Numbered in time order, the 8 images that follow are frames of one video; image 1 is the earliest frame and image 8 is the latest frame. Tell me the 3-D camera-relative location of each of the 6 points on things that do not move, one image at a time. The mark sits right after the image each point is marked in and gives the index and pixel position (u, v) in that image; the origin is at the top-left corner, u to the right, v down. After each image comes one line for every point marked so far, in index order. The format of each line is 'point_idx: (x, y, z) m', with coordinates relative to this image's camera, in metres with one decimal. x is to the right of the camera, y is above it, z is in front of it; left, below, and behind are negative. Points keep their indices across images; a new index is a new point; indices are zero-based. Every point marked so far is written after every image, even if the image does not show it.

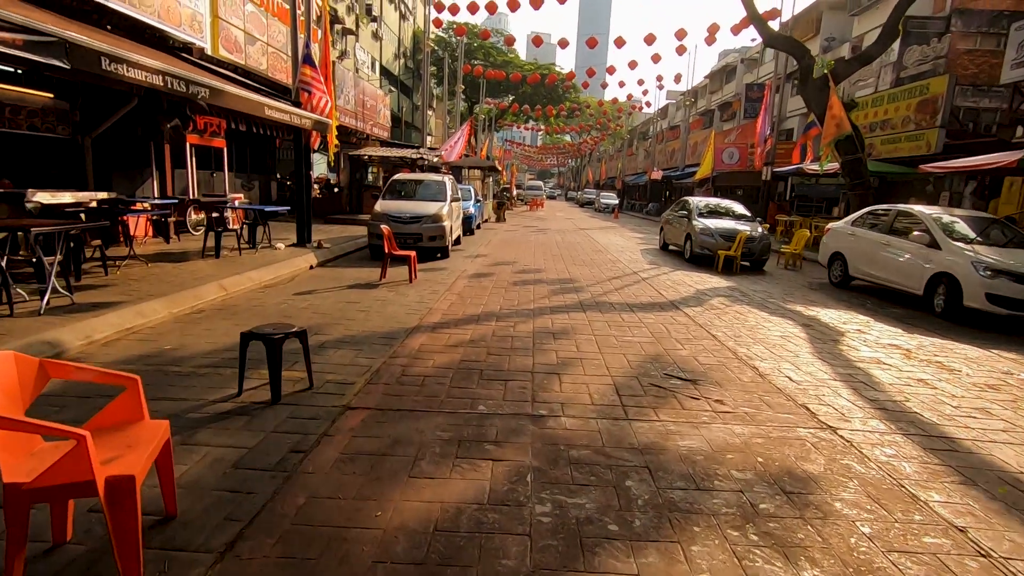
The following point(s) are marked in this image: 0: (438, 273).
0: (-1.5, +0.3, +11.0) m
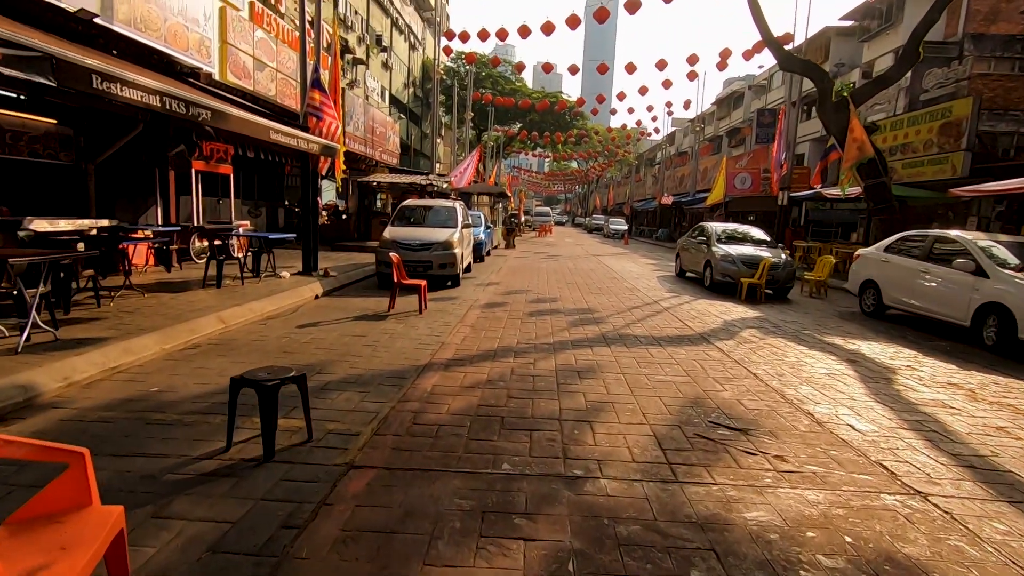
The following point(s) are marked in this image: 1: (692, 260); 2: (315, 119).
0: (-1.2, -0.3, +10.5) m
1: (+5.3, +0.8, +16.0) m
2: (-4.2, +3.6, +11.6) m
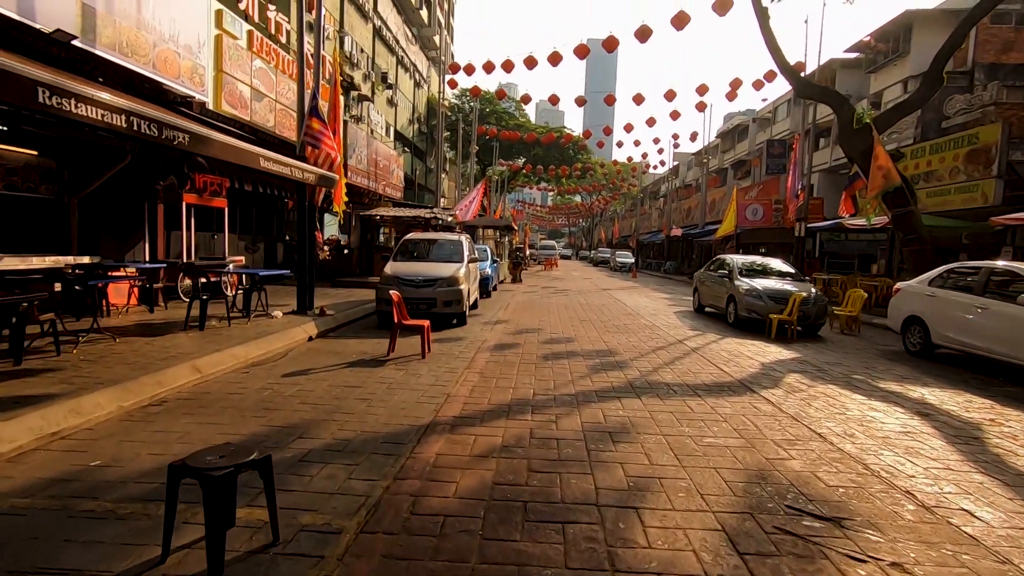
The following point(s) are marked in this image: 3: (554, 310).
0: (-1.0, -1.0, +9.6) m
1: (+5.6, -0.2, +15.0) m
2: (-4.1, +2.8, +11.0) m
3: (+1.2, -0.6, +15.2) m
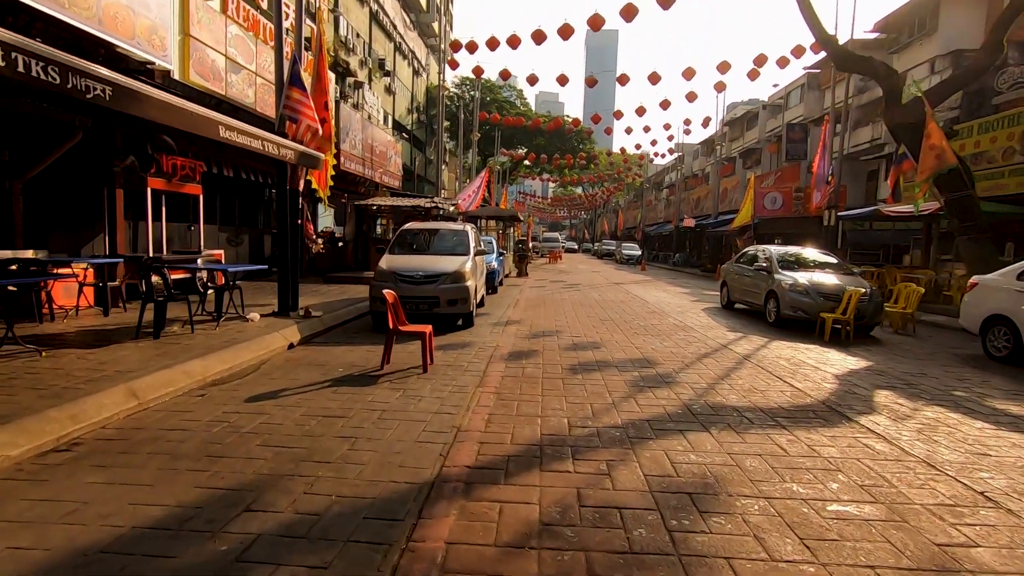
0: (-0.8, -1.0, +8.1) m
1: (+5.8, 0.0, +13.5) m
2: (-3.8, +2.9, +9.4) m
3: (+1.4, -0.5, +13.7) m
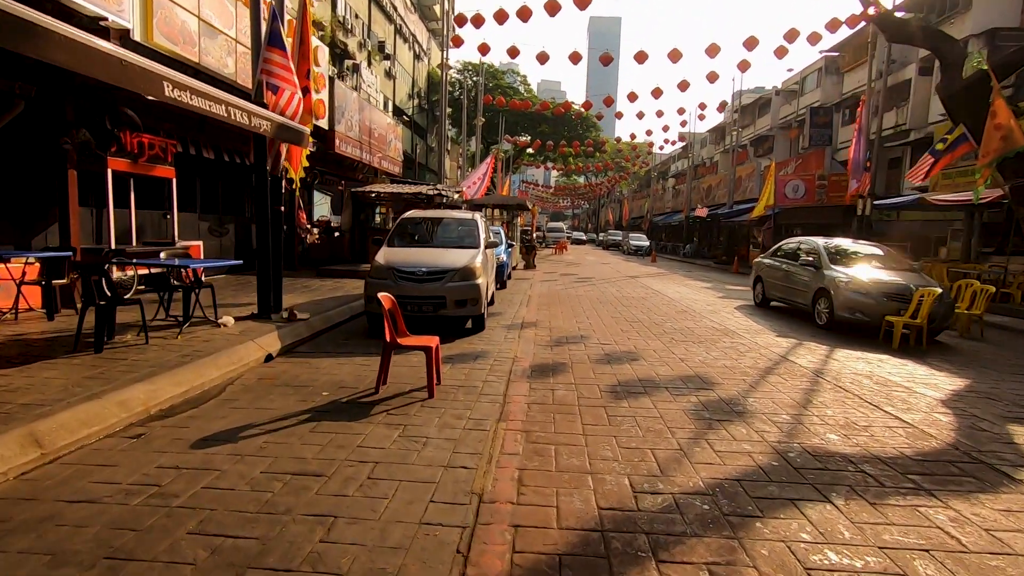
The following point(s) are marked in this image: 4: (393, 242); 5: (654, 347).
0: (-0.5, -1.0, +6.7) m
1: (+6.1, 0.0, +12.1) m
2: (-3.5, +2.9, +8.0) m
3: (+1.7, -0.4, +12.3) m
4: (-2.3, +0.9, +10.6) m
5: (+2.1, -0.9, +8.0) m
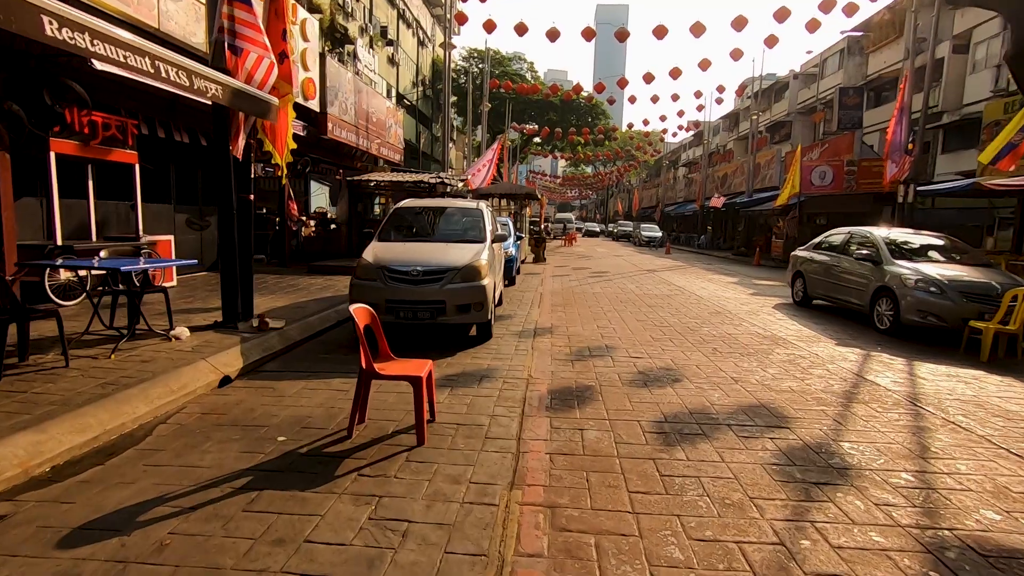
0: (-0.4, -1.0, +5.3) m
1: (+6.3, +0.1, +10.7) m
2: (-3.4, +2.8, +6.6) m
3: (+1.9, -0.4, +10.9) m
4: (-2.2, +0.9, +9.3) m
5: (+2.3, -0.9, +6.6) m
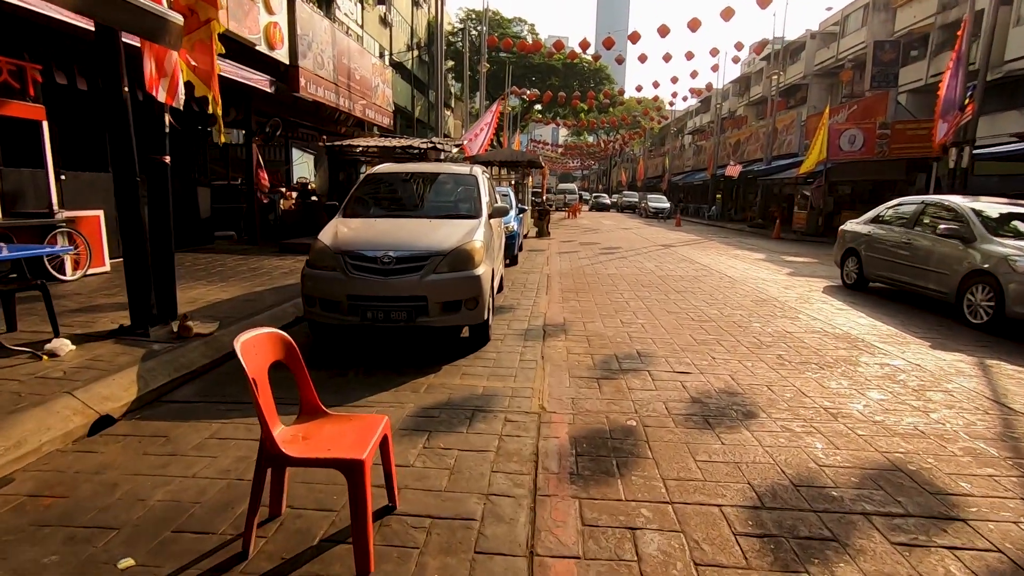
0: (-0.3, -1.1, +3.6) m
1: (+6.4, +0.4, +8.8) m
2: (-3.4, +2.9, +4.6) m
3: (+2.0, -0.1, +9.1) m
4: (-2.1, +1.1, +7.4) m
5: (+2.3, -0.8, +4.9) m
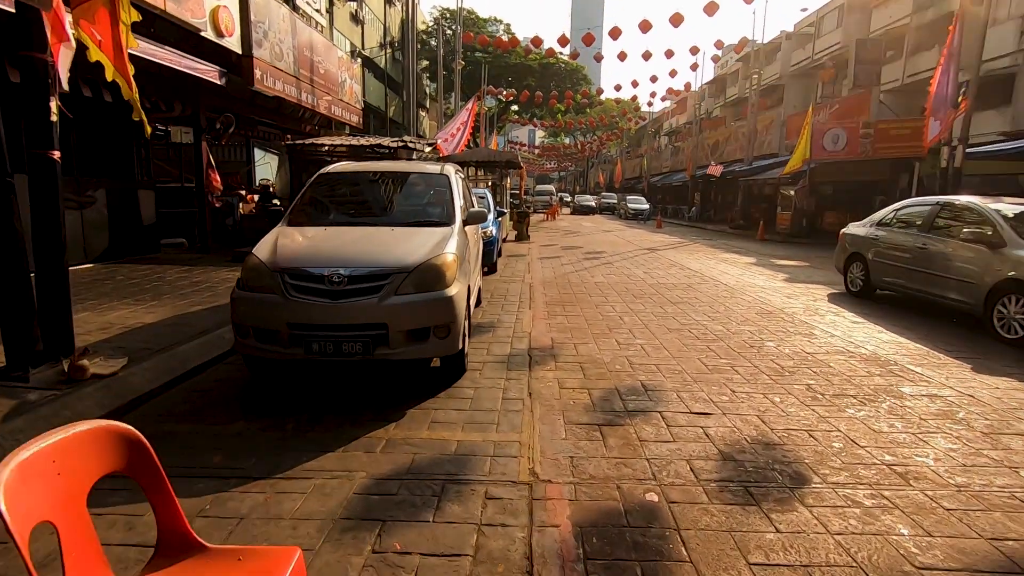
0: (-0.4, -1.2, +2.6) m
1: (+6.1, +0.2, +8.1) m
2: (-3.5, +2.6, +3.5) m
3: (+1.7, -0.3, +8.2) m
4: (-2.4, +0.9, +6.4) m
5: (+2.2, -1.0, +4.0) m
